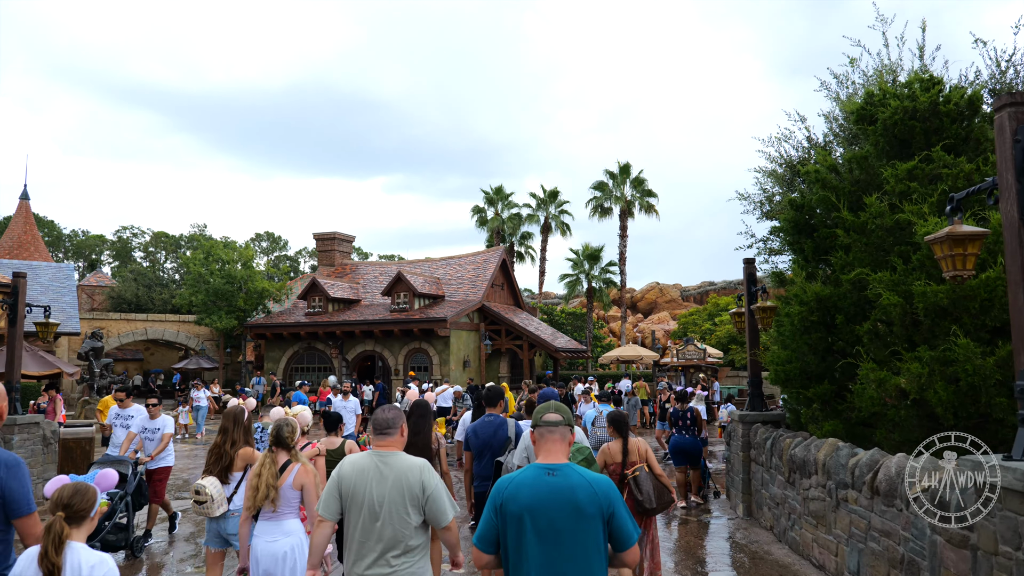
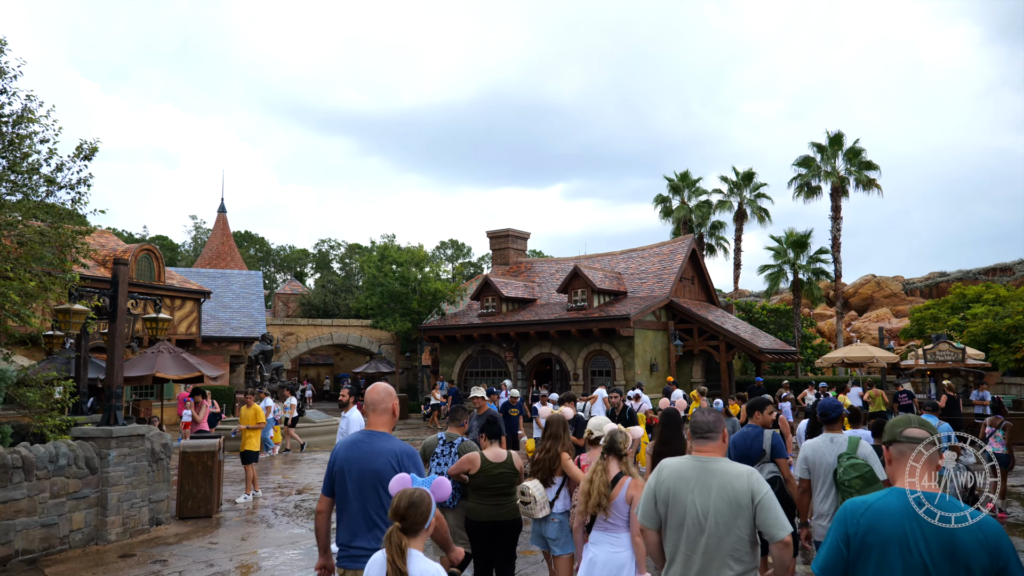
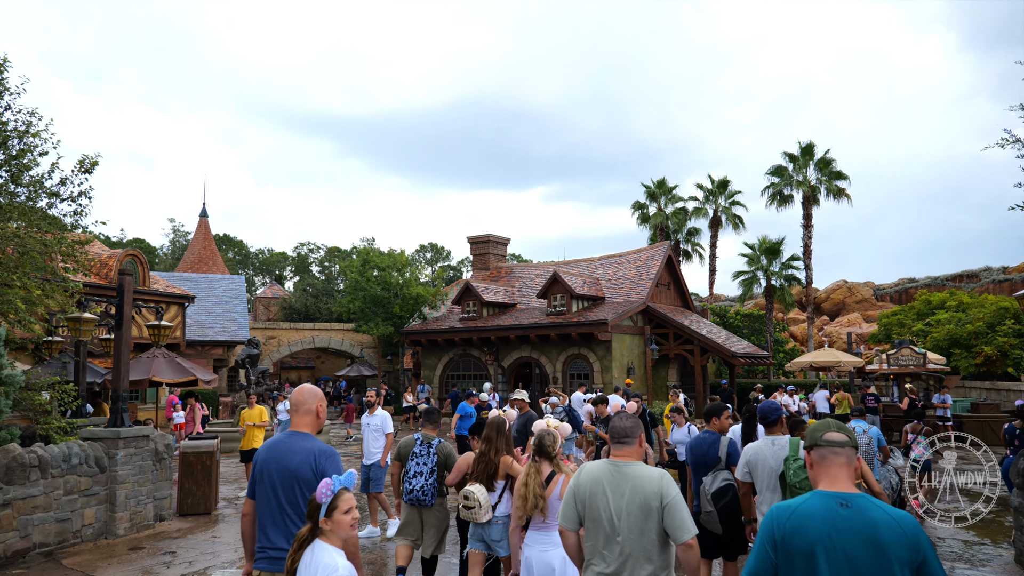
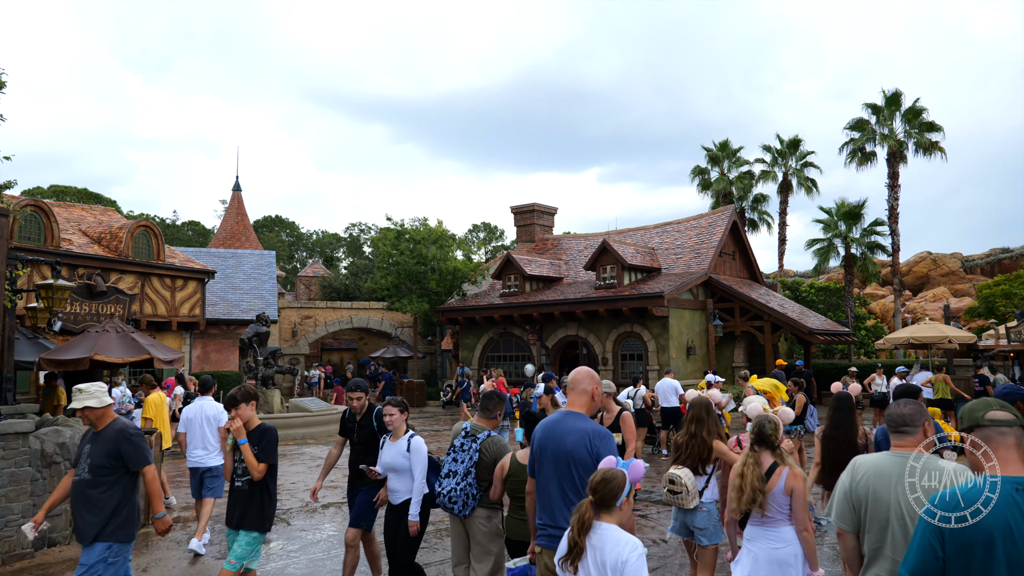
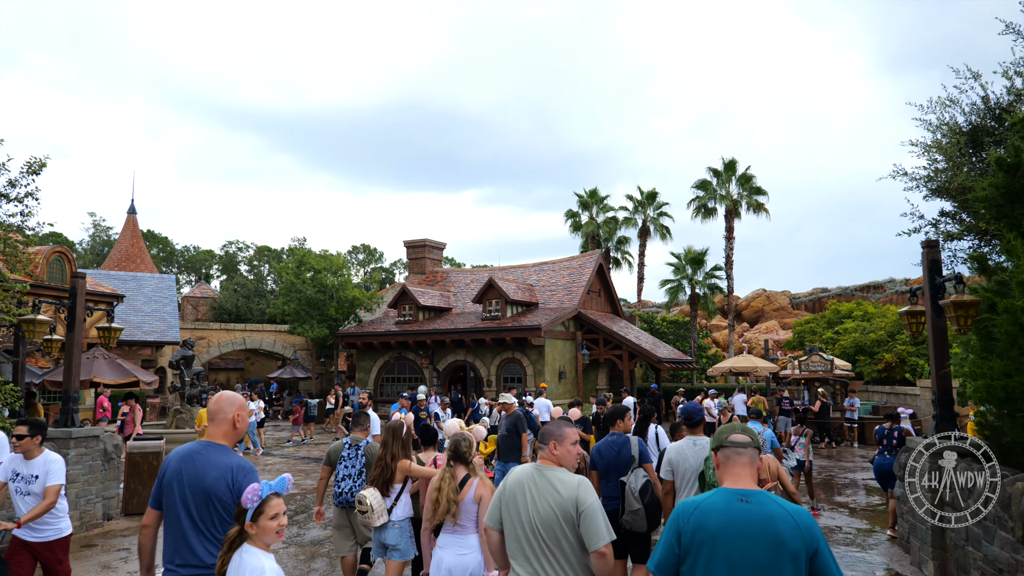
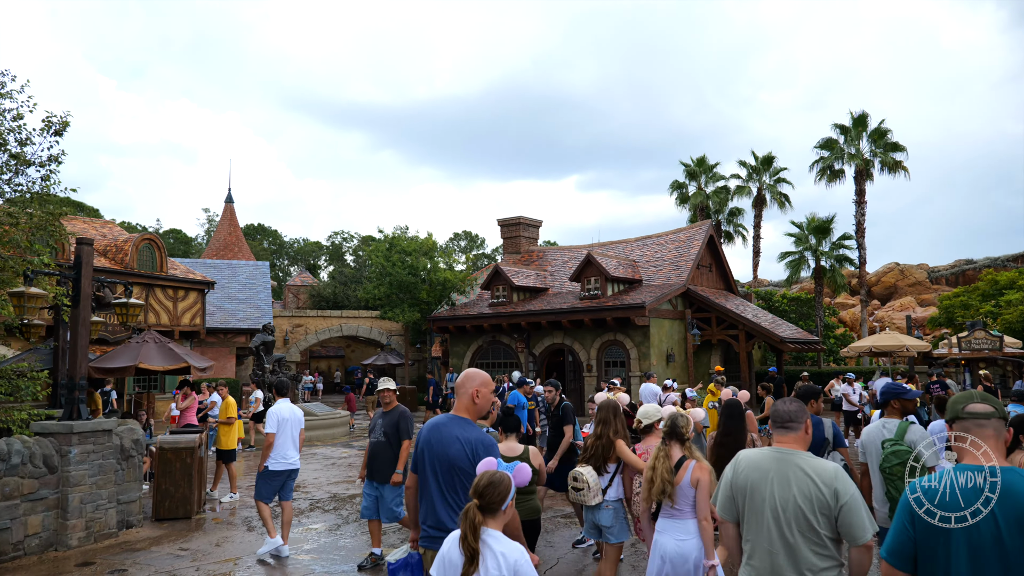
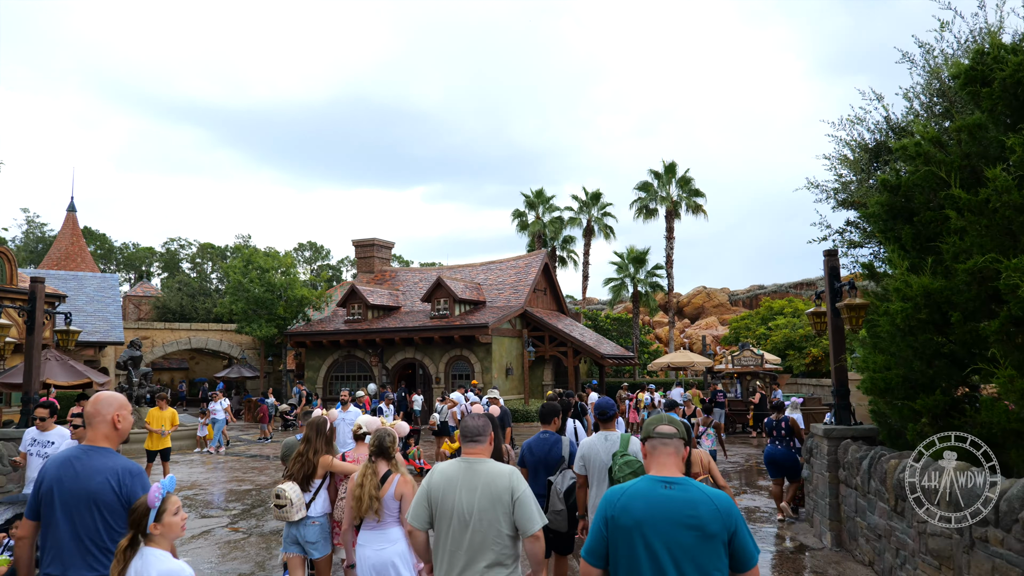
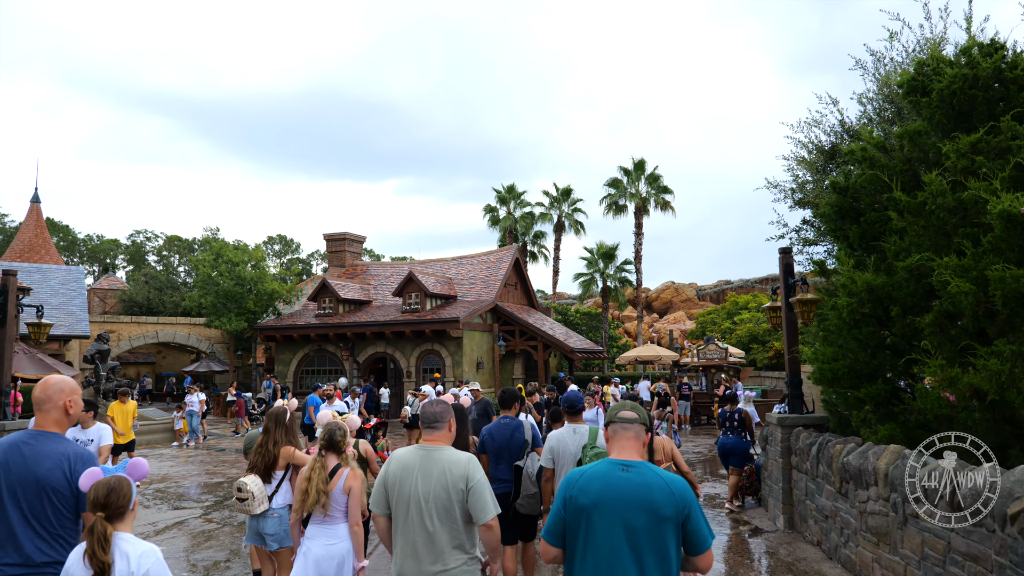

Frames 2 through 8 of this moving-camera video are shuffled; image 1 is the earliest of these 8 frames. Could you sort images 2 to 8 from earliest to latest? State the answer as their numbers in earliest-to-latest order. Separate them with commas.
8, 7, 5, 3, 2, 6, 4
